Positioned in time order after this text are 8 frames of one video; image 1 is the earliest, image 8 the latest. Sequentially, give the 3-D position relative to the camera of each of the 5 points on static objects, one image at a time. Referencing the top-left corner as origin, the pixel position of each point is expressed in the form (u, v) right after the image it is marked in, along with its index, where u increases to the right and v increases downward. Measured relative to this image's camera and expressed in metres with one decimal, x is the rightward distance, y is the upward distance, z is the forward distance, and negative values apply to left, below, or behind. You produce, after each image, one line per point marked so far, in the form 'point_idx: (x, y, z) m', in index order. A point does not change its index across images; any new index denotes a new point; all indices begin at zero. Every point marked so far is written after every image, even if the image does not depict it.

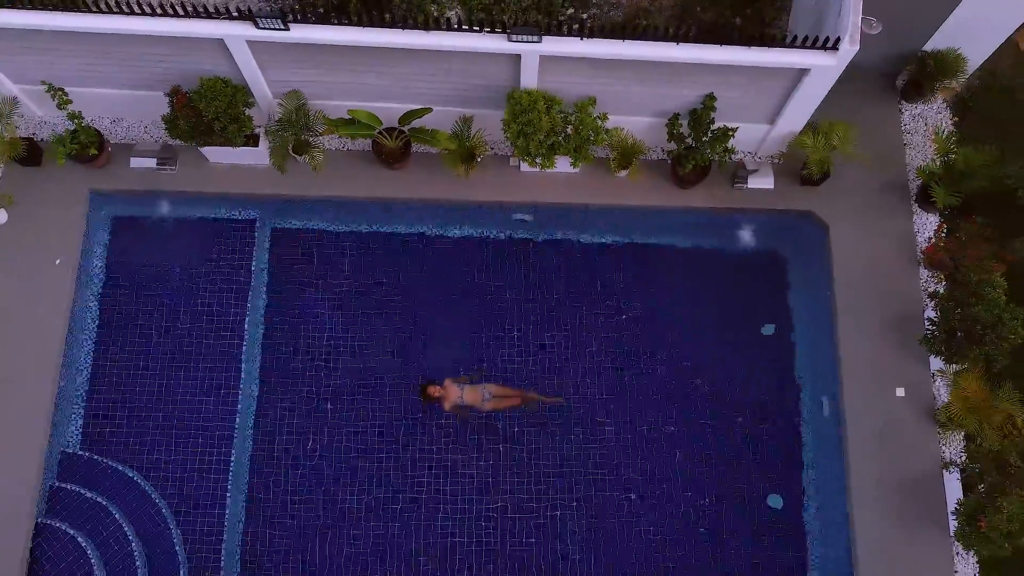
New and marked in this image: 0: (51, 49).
0: (-4.0, +2.1, +7.9) m
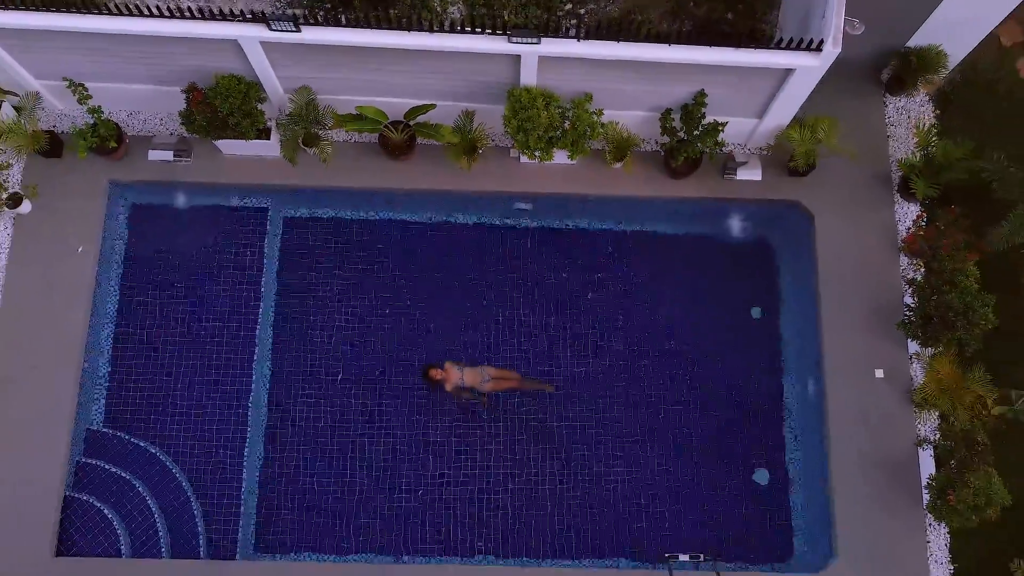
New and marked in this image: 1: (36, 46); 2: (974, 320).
0: (-4.0, +2.2, +8.2) m
1: (-4.3, +2.2, +8.2) m
2: (+4.1, -0.3, +8.0) m
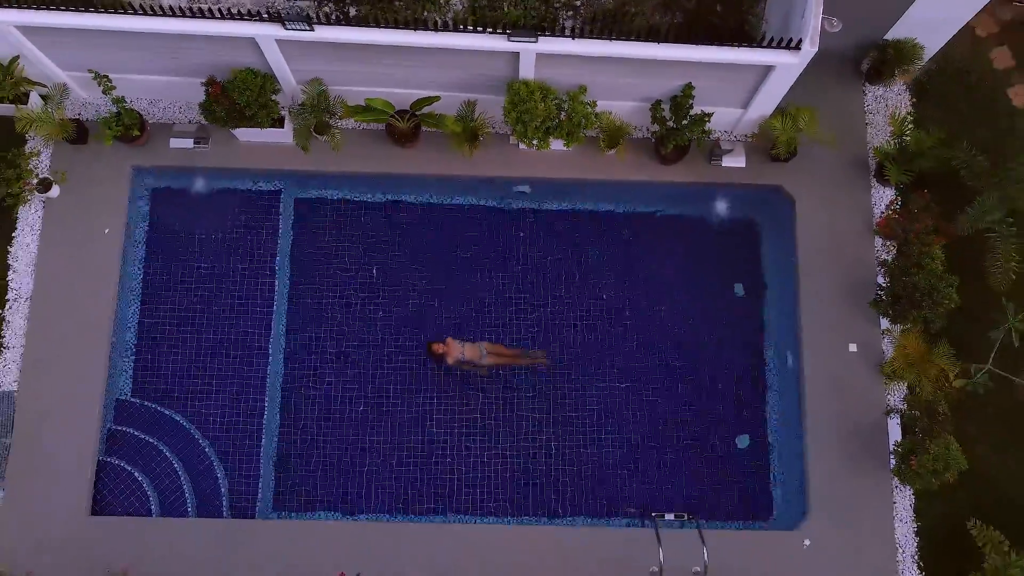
0: (-4.0, +2.4, +8.8) m
1: (-4.3, +2.4, +8.7) m
2: (+4.1, -0.1, +8.6) m
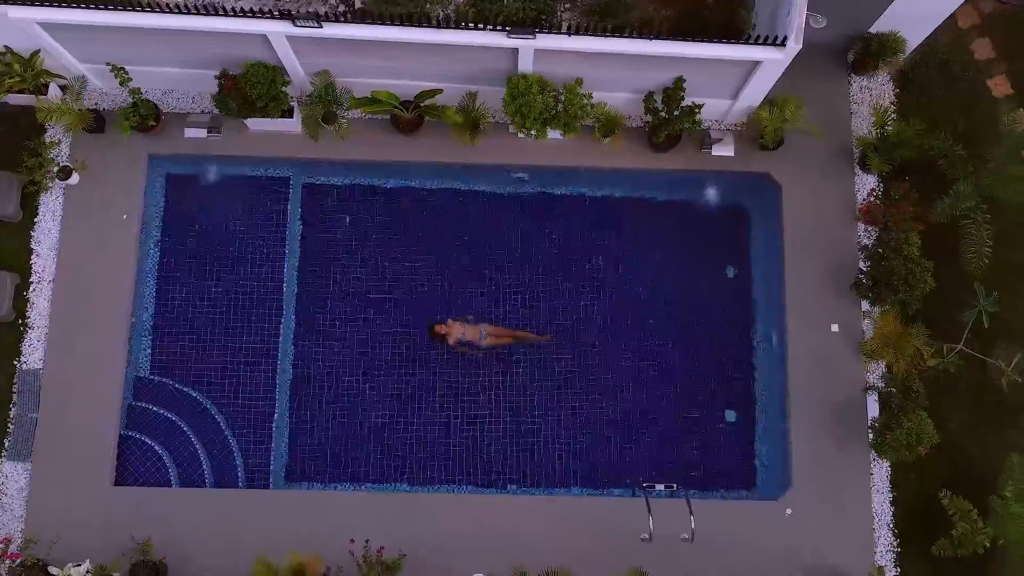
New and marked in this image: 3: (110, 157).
0: (-4.0, +2.5, +9.2) m
1: (-4.3, +2.6, +9.2) m
2: (+4.0, +0.1, +9.1) m
3: (-4.6, +1.5, +10.4) m
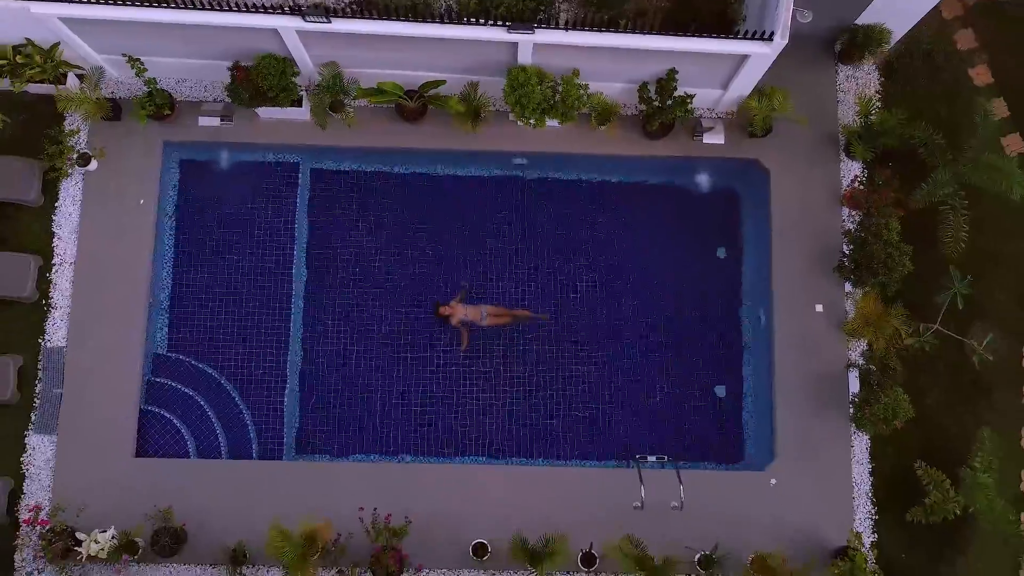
0: (-4.0, +2.7, +9.6) m
1: (-4.3, +2.8, +9.6) m
2: (+4.0, +0.2, +9.6) m
3: (-4.6, +1.7, +10.8) m
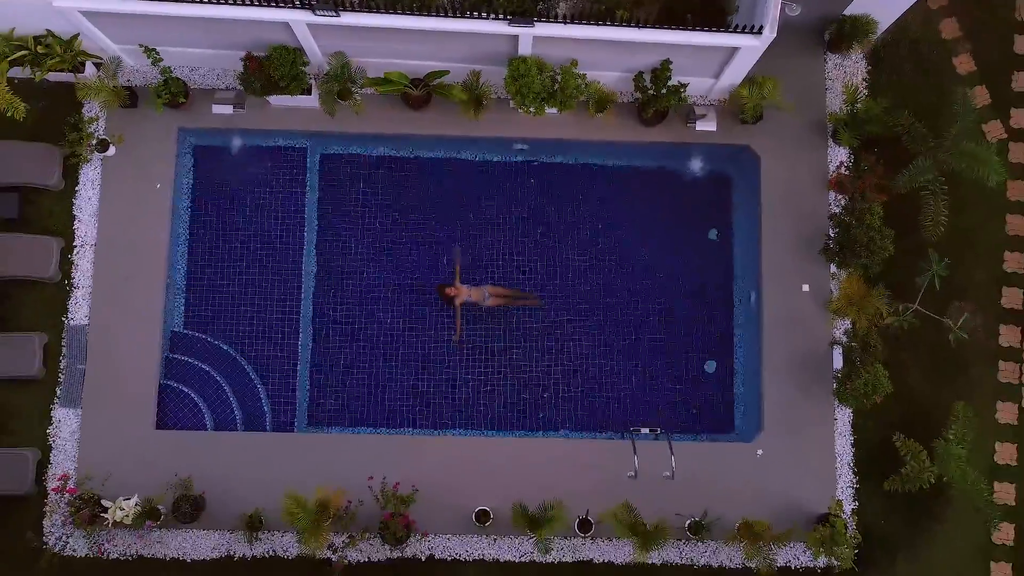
0: (-4.0, +2.9, +10.0) m
1: (-4.3, +3.0, +10.0) m
2: (+4.1, +0.4, +10.1) m
3: (-4.6, +2.0, +11.3) m
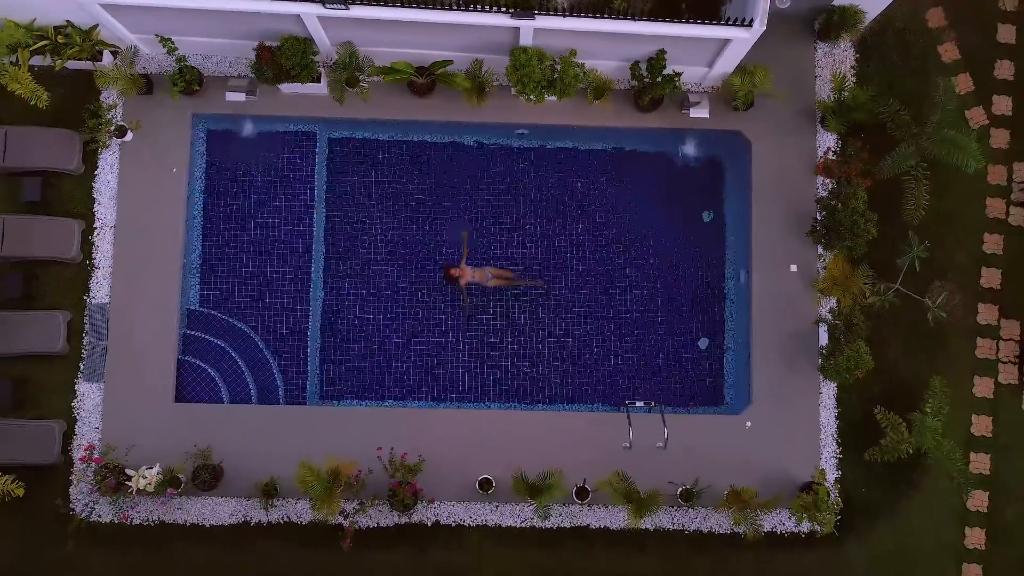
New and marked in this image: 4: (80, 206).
0: (-4.0, +3.2, +10.5) m
1: (-4.3, +3.2, +10.4) m
2: (+4.1, +0.7, +10.6) m
3: (-4.6, +2.2, +11.7) m
4: (-5.5, +1.1, +11.6) m
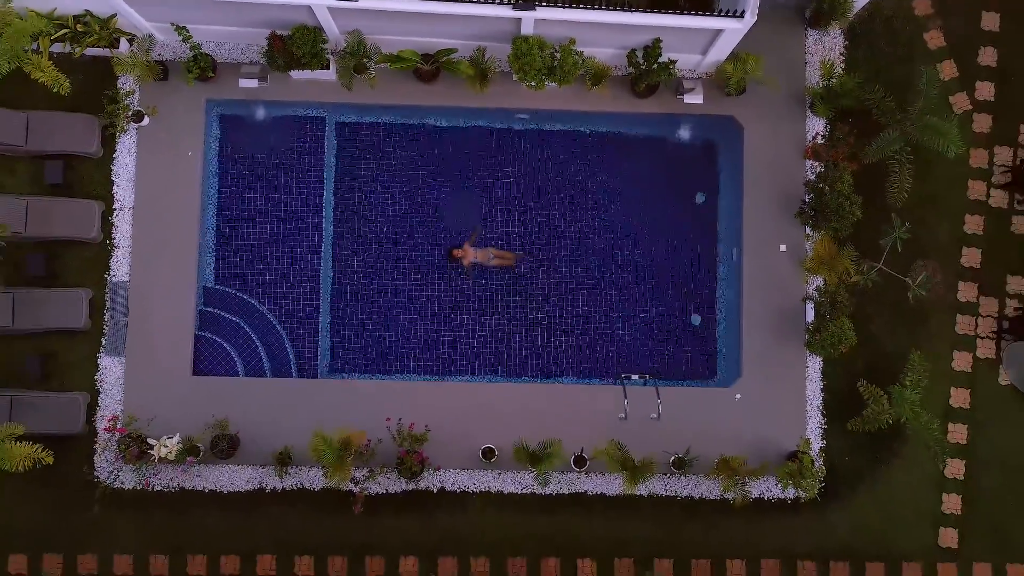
0: (-4.0, +3.4, +10.9) m
1: (-4.3, +3.4, +10.9) m
2: (+4.1, +0.9, +11.1) m
3: (-4.6, +2.5, +12.2) m
4: (-5.5, +1.3, +12.1) m
